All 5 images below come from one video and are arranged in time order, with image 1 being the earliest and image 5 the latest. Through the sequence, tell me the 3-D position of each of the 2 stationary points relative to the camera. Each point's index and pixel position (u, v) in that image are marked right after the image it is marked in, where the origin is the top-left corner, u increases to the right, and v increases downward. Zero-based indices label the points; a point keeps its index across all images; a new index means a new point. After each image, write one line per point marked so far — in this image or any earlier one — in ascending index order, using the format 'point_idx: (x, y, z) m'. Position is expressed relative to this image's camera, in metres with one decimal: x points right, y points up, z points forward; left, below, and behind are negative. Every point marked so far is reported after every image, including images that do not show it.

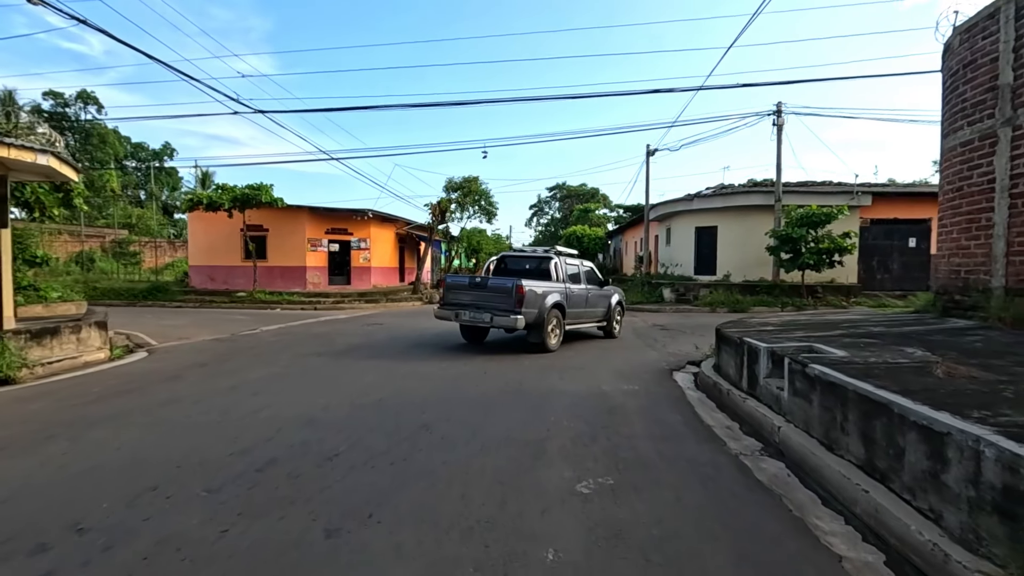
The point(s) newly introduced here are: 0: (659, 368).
0: (+2.6, -1.4, +9.4) m
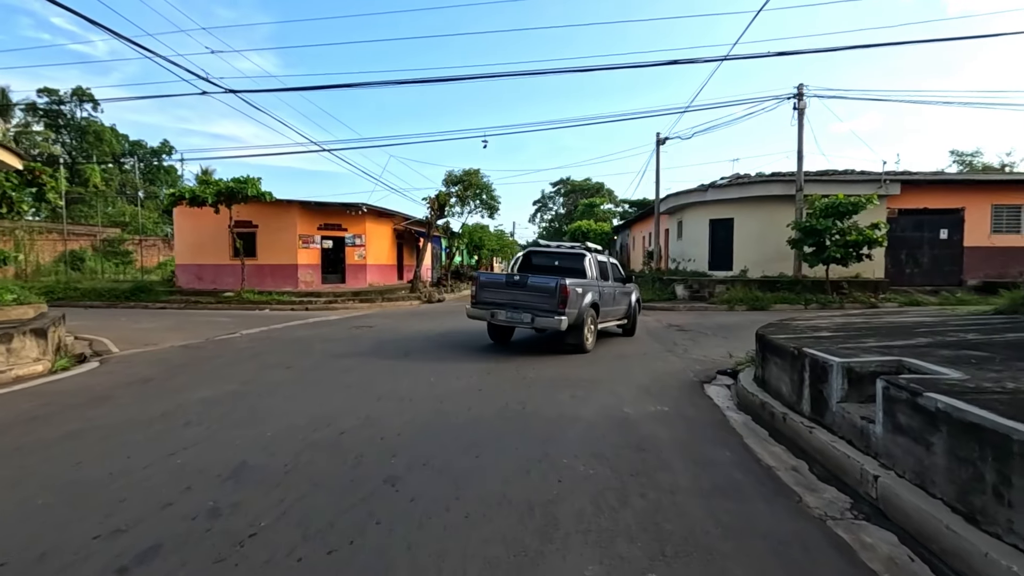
0: (+2.6, -1.4, +8.0) m
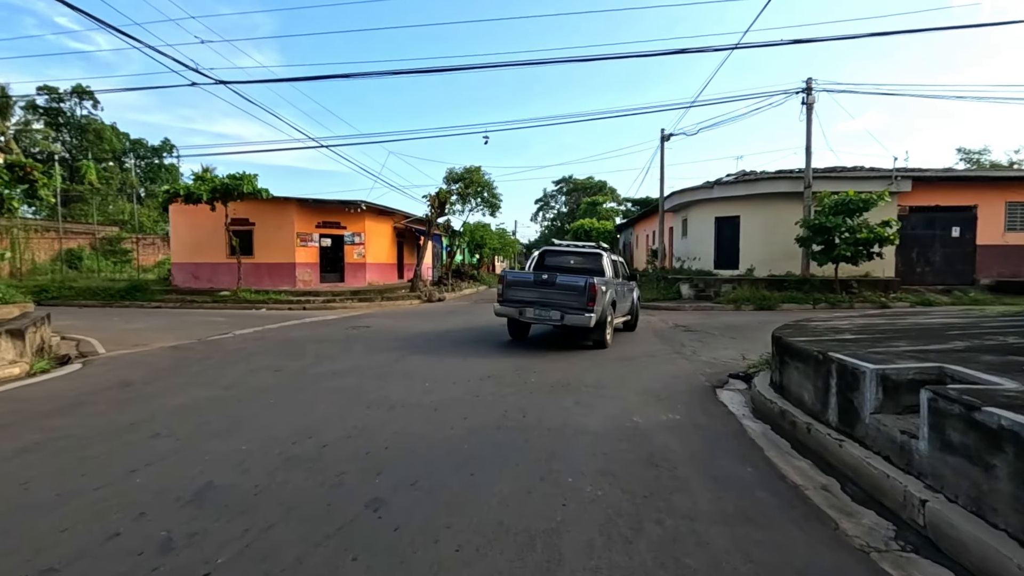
0: (+2.6, -1.3, +7.6) m
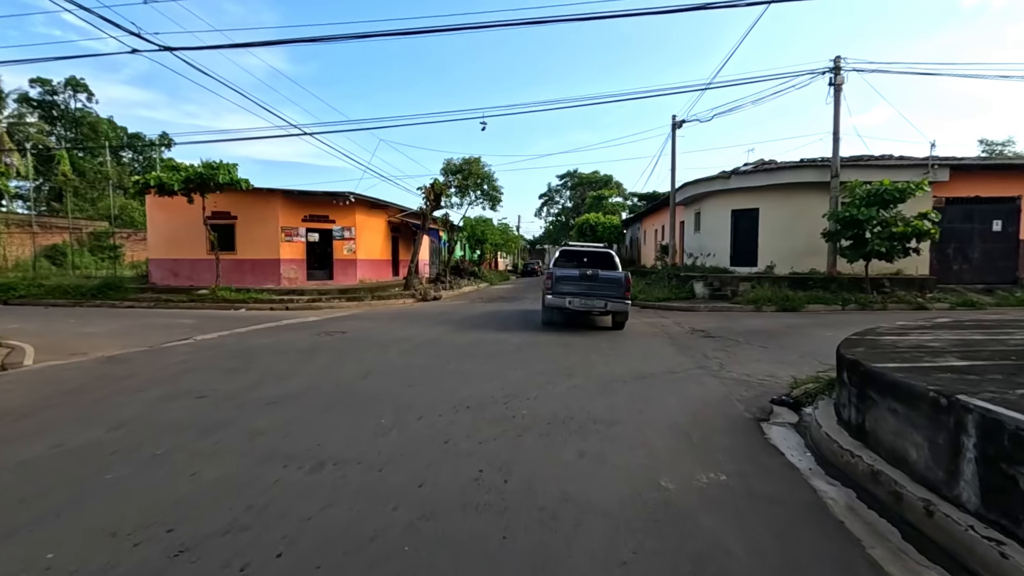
0: (+2.5, -1.4, +5.9) m
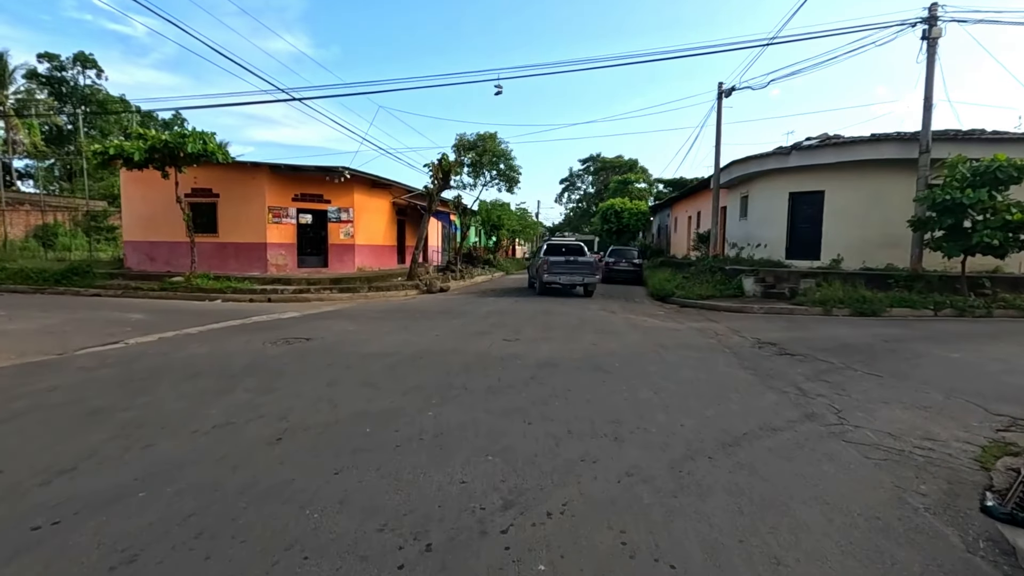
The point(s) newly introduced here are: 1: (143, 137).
0: (+2.5, -1.5, +2.9) m
1: (-11.4, +4.7, +16.9) m
